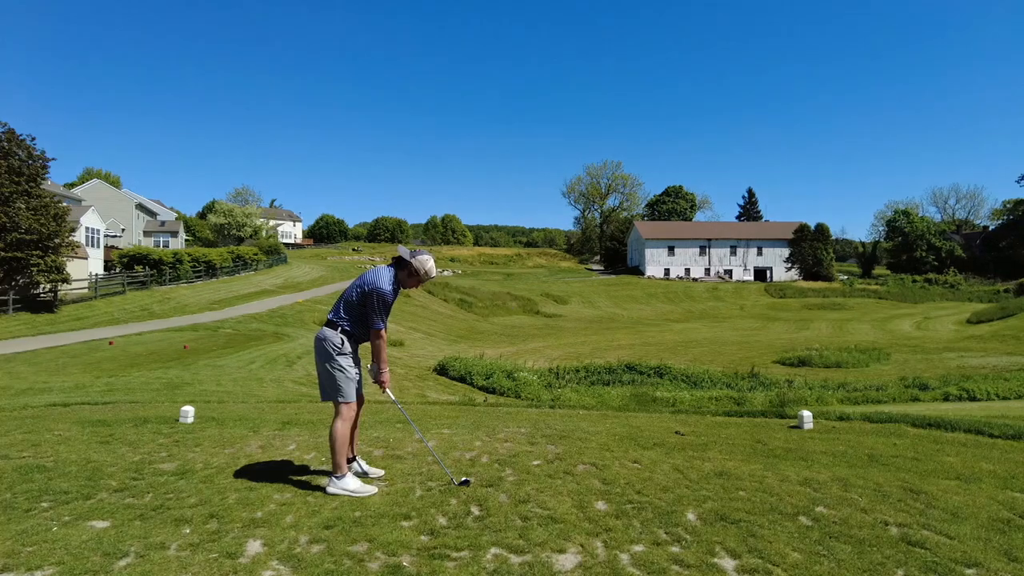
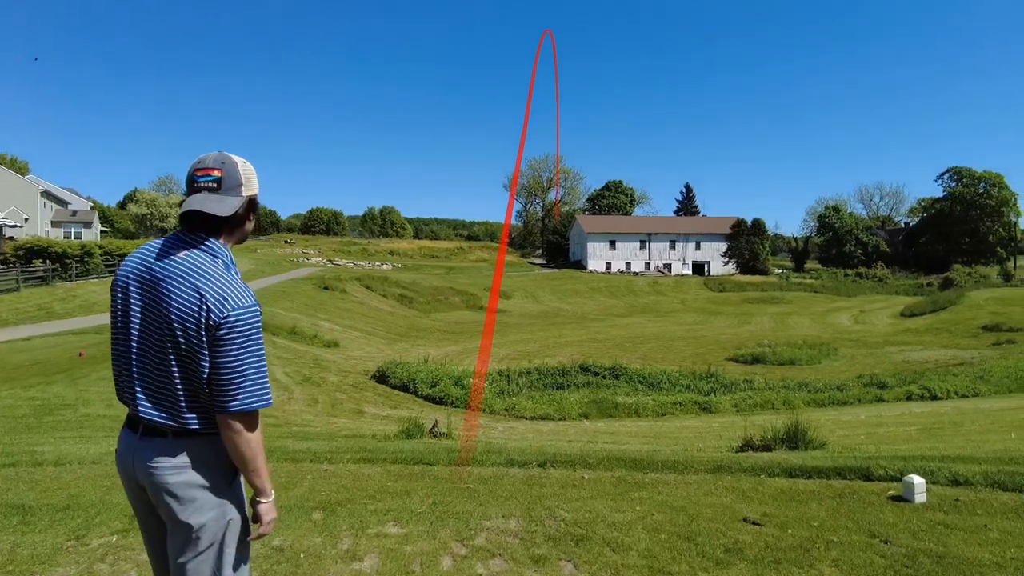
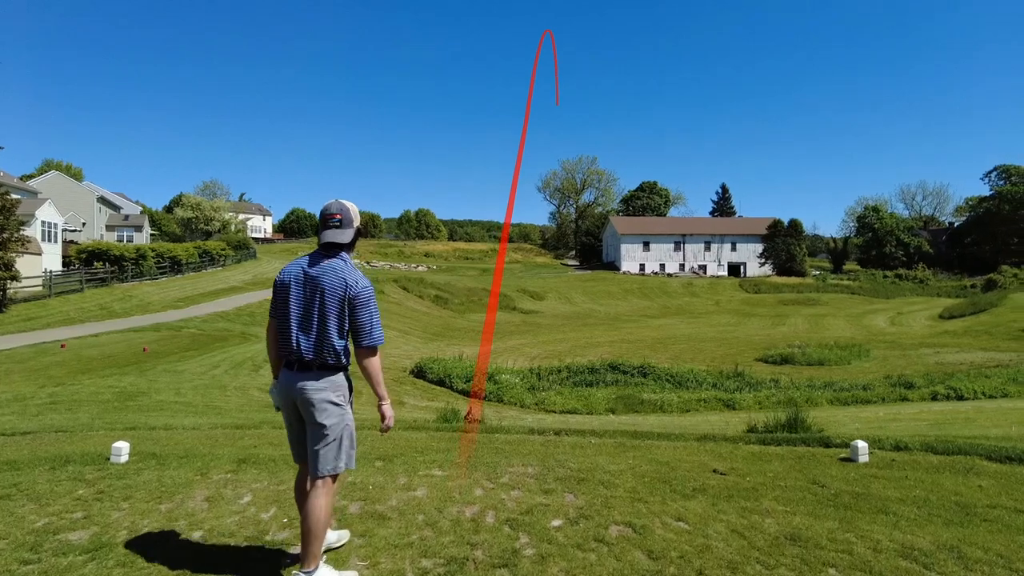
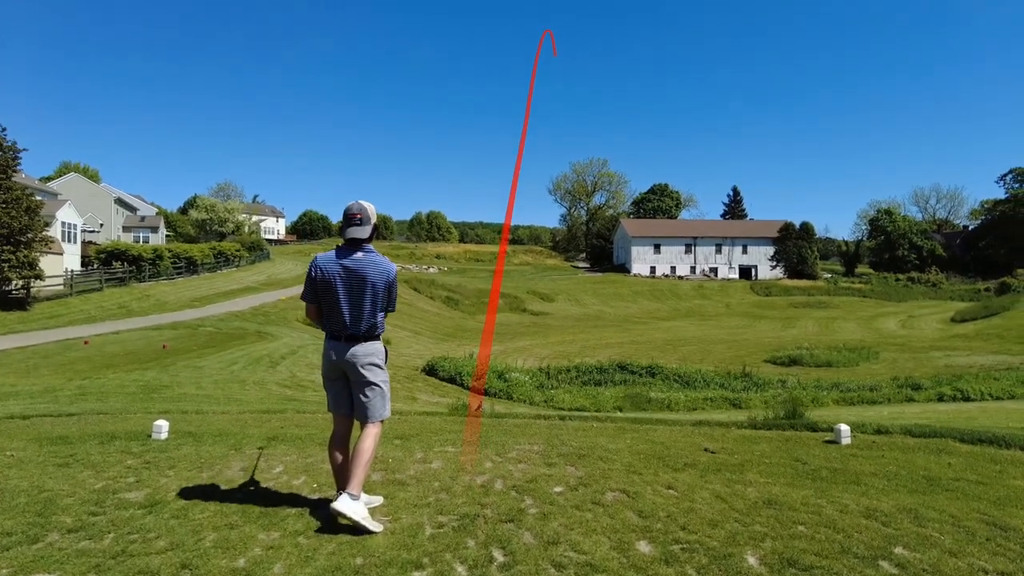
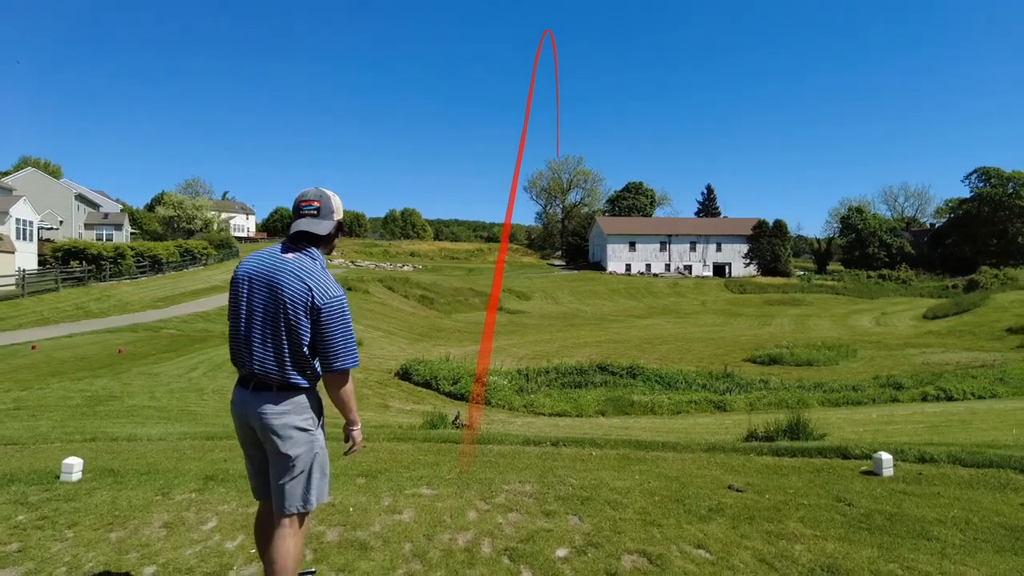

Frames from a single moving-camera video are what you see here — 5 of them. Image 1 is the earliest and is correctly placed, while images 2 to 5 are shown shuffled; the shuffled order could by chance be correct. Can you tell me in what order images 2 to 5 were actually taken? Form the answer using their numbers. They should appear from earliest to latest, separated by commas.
4, 3, 5, 2
